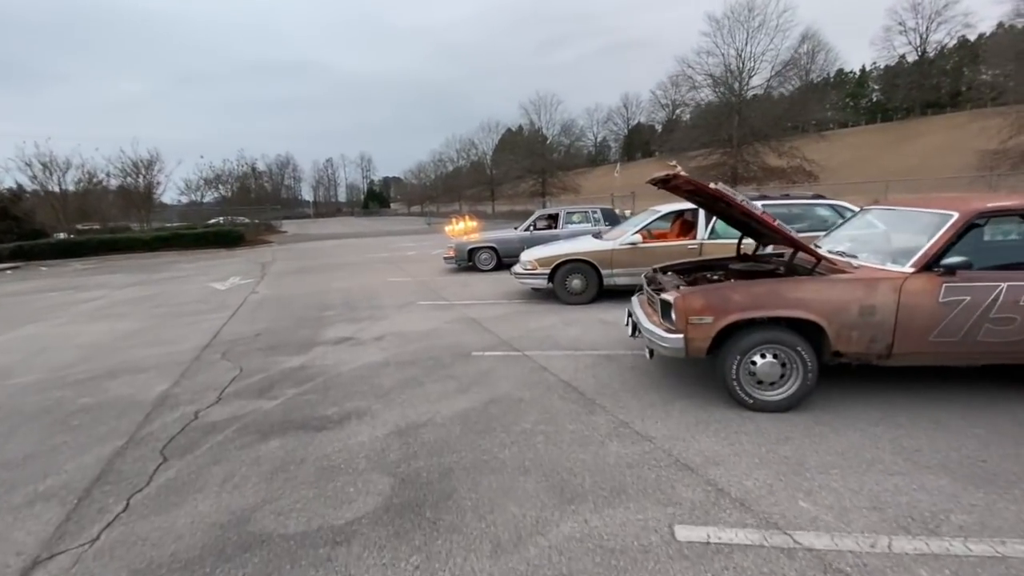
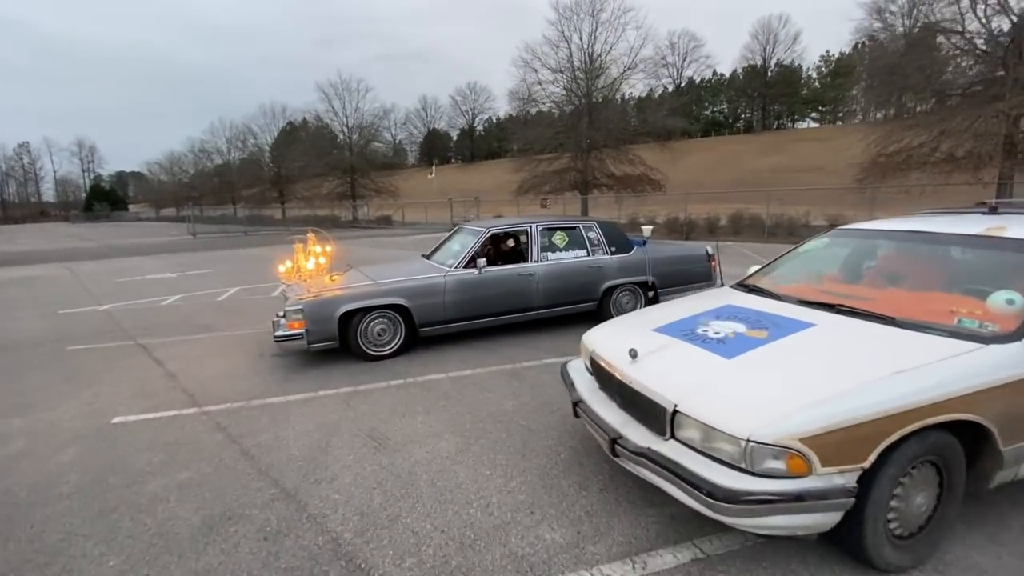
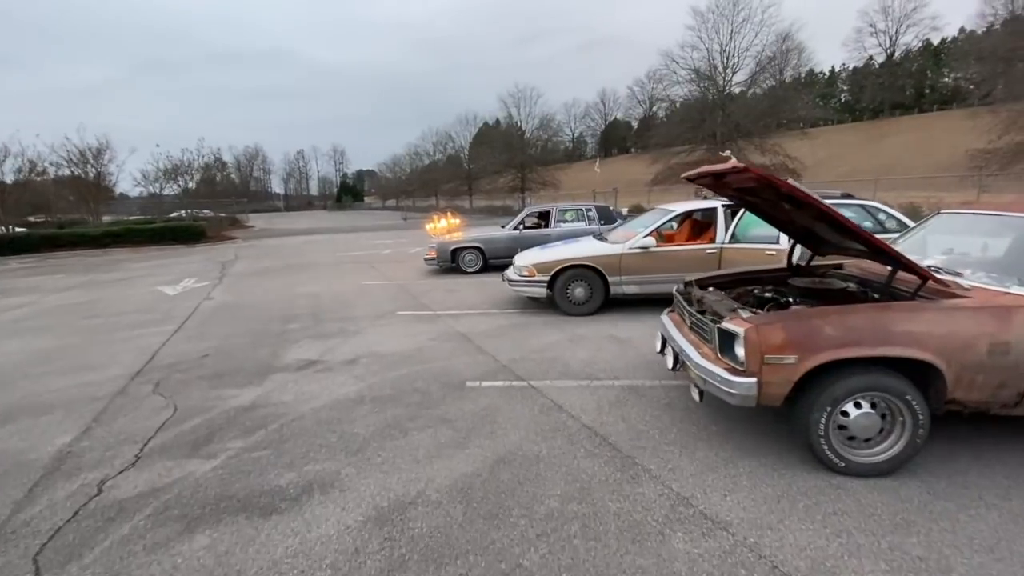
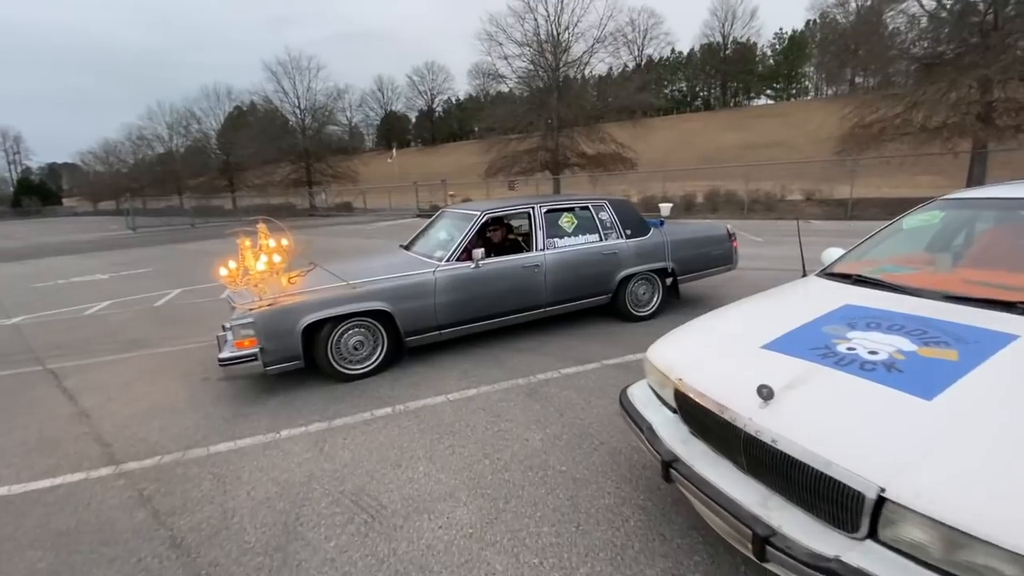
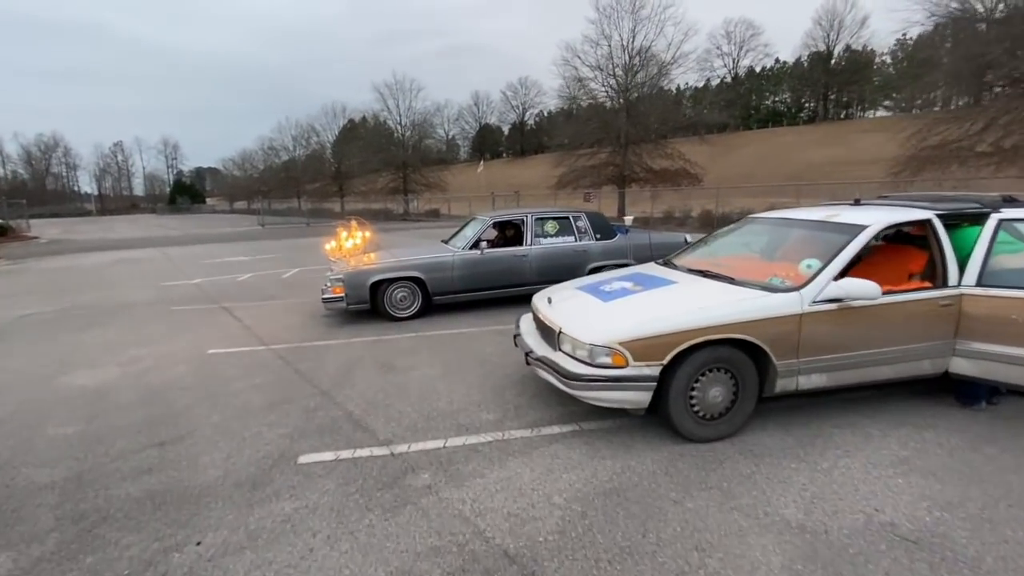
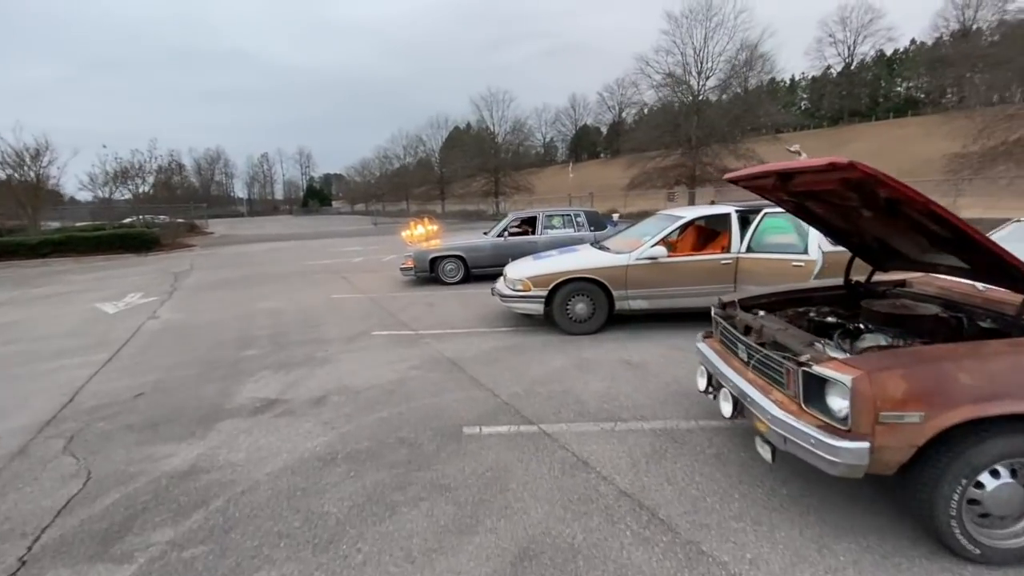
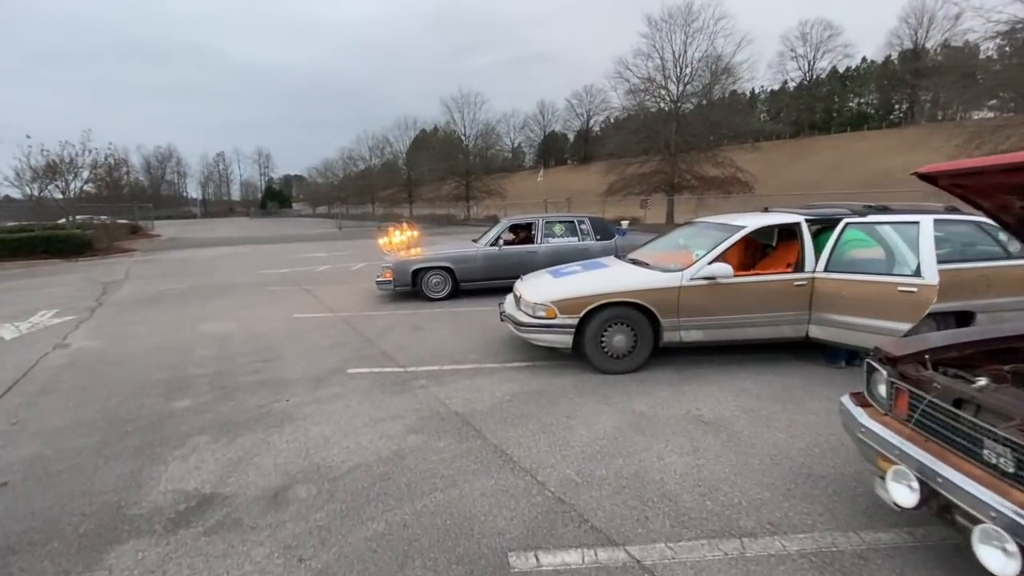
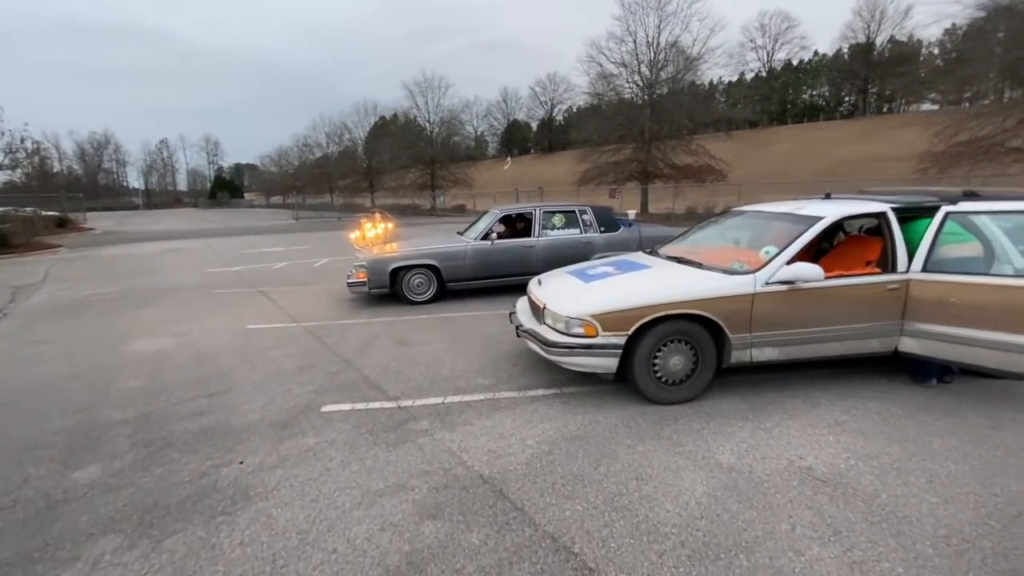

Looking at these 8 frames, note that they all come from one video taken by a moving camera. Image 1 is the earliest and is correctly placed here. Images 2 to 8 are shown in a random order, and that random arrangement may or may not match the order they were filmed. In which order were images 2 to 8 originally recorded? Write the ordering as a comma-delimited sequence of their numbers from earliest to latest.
3, 6, 7, 8, 5, 2, 4
